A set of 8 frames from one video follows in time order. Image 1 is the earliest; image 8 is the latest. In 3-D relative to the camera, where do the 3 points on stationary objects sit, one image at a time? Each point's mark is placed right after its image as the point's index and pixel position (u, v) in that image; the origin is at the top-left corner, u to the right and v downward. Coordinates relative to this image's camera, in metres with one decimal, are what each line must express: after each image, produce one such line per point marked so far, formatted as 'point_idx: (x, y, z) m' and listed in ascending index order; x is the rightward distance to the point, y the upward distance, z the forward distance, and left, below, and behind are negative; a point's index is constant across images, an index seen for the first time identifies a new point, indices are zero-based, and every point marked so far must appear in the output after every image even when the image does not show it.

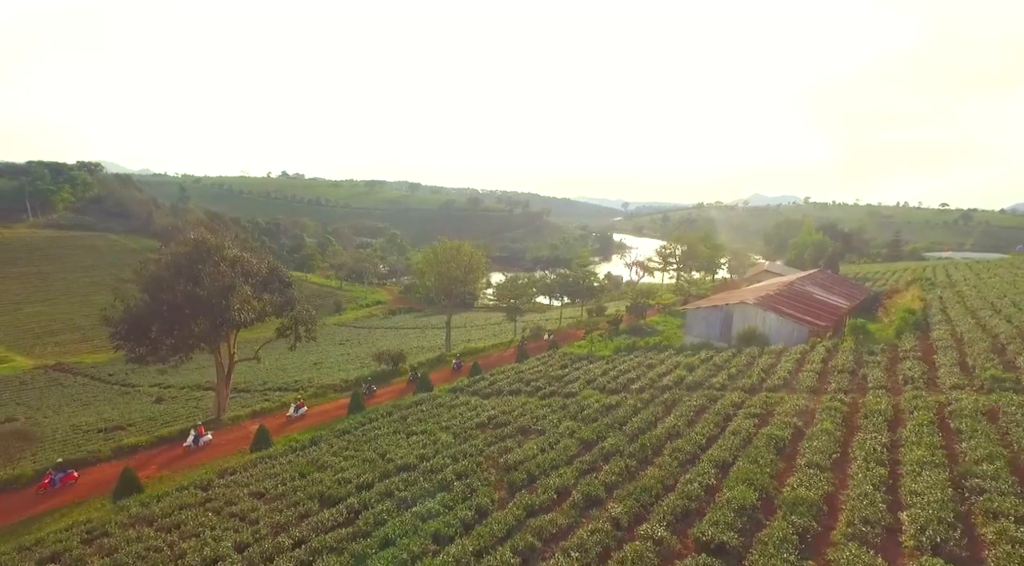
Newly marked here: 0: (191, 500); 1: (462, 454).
0: (-8.4, -5.5, +17.5) m
1: (-1.3, -4.7, +18.6) m
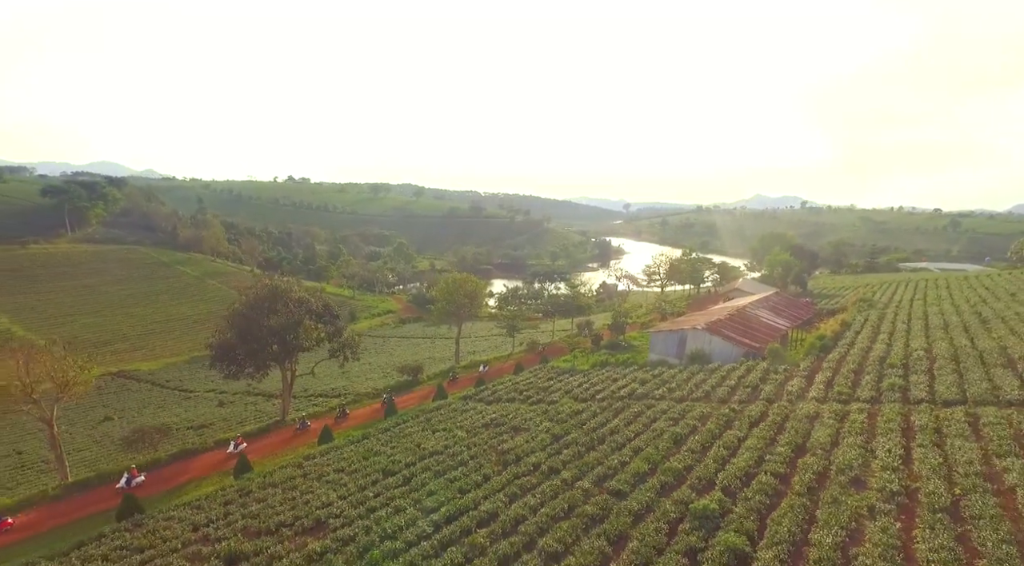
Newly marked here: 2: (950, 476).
0: (-8.6, -7.5, +27.1) m
1: (-1.6, -6.6, +28.1) m
2: (+12.3, -5.5, +19.4) m
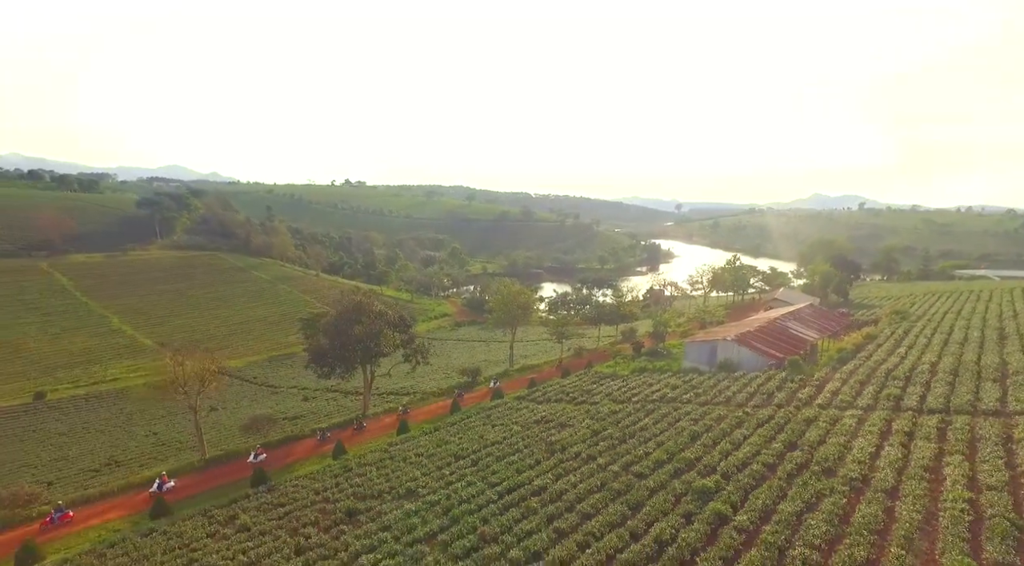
0: (-6.3, -8.5, +33.9) m
1: (+0.7, -7.7, +34.4) m
2: (+14.0, -6.7, +24.6) m
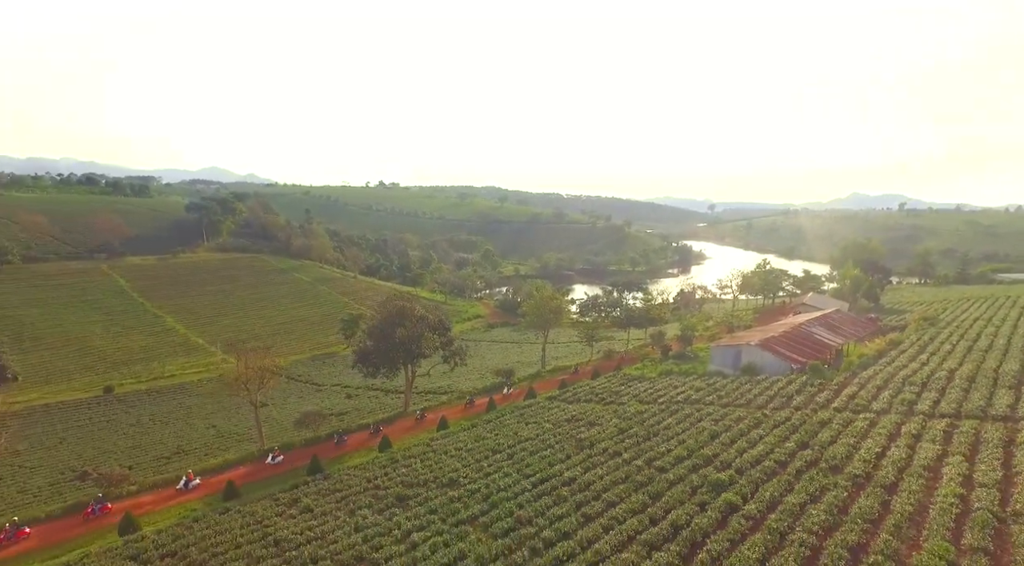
0: (-4.6, -8.9, +37.0) m
1: (+2.5, -8.2, +37.2) m
2: (+15.3, -7.3, +26.8) m
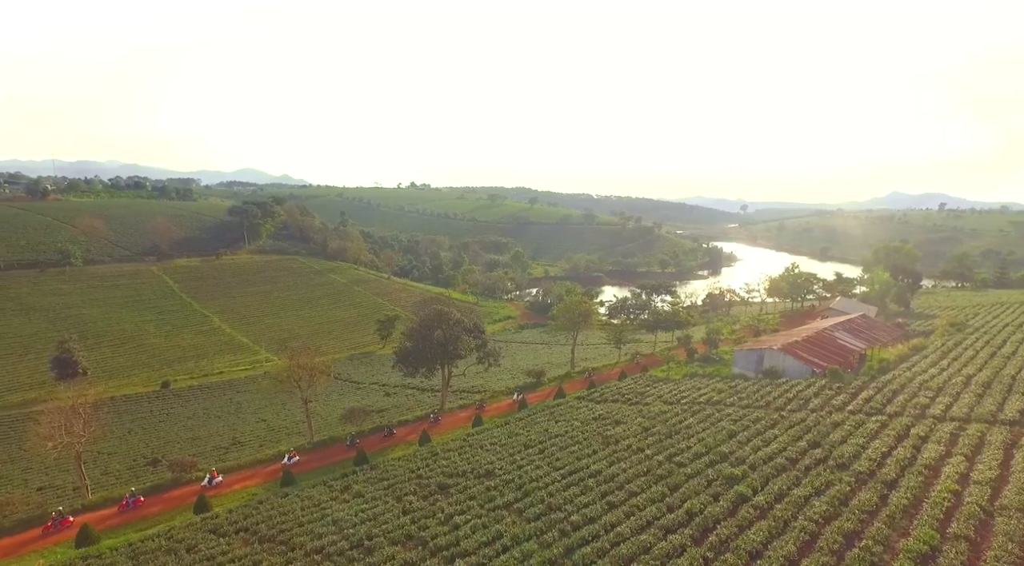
0: (-2.8, -9.3, +40.0) m
1: (+4.3, -8.6, +39.8) m
2: (+16.6, -7.8, +28.9) m
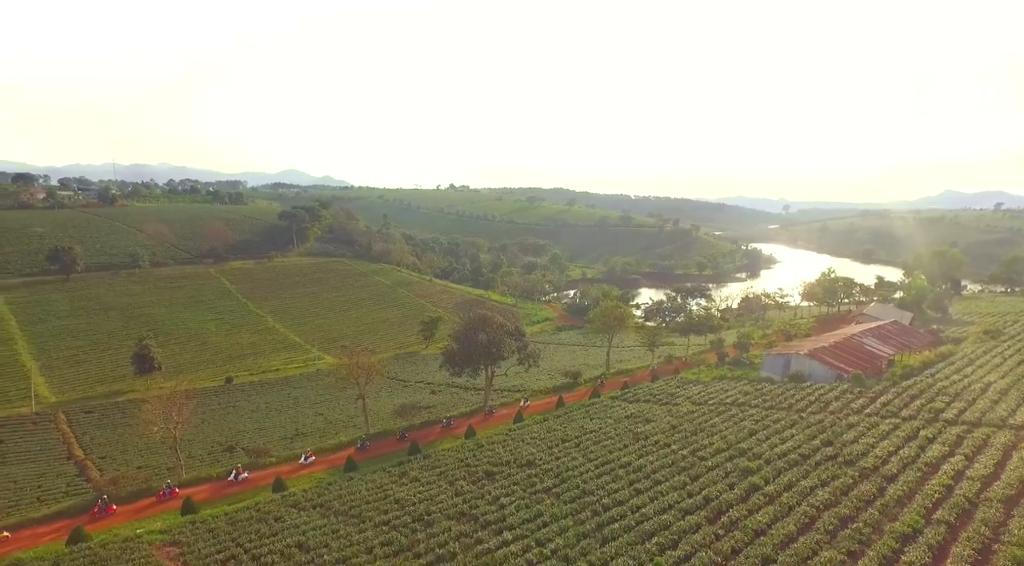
0: (-0.4, -9.9, +44.0) m
1: (+6.7, -9.2, +43.4) m
2: (+18.5, -8.4, +31.9) m
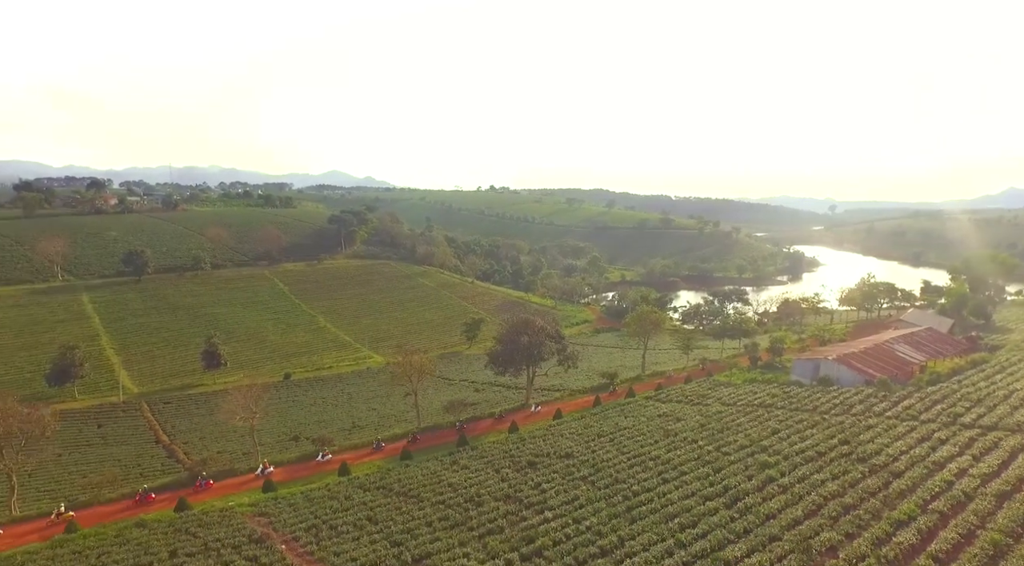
0: (+2.4, -10.4, +47.8) m
1: (+9.5, -9.8, +46.9) m
2: (+20.5, -9.1, +34.7) m
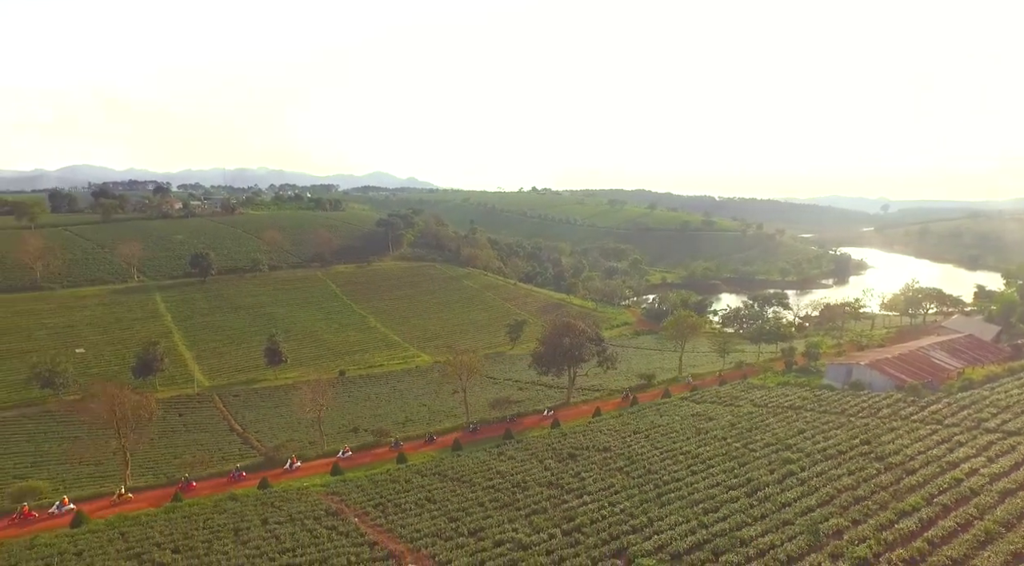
0: (+5.5, -10.9, +51.3) m
1: (+12.5, -10.3, +50.0) m
2: (+22.9, -9.7, +37.1) m
